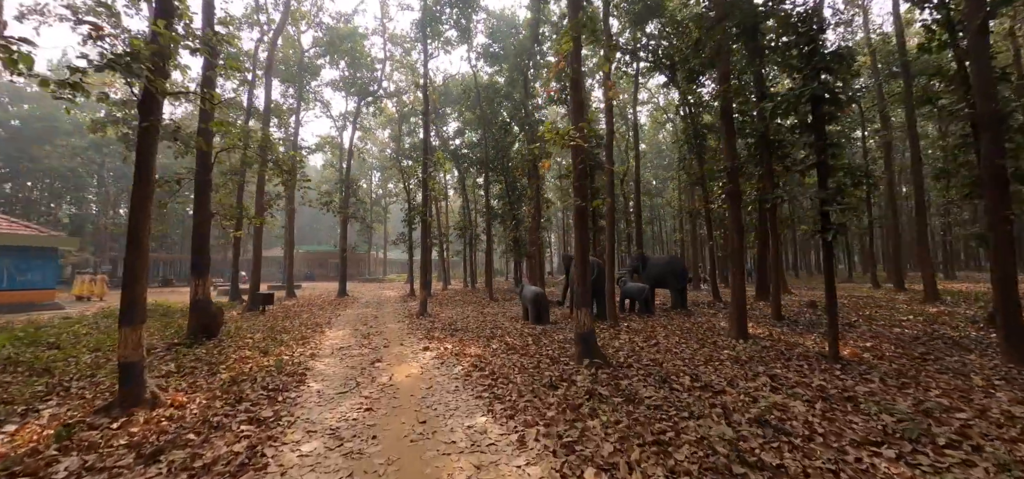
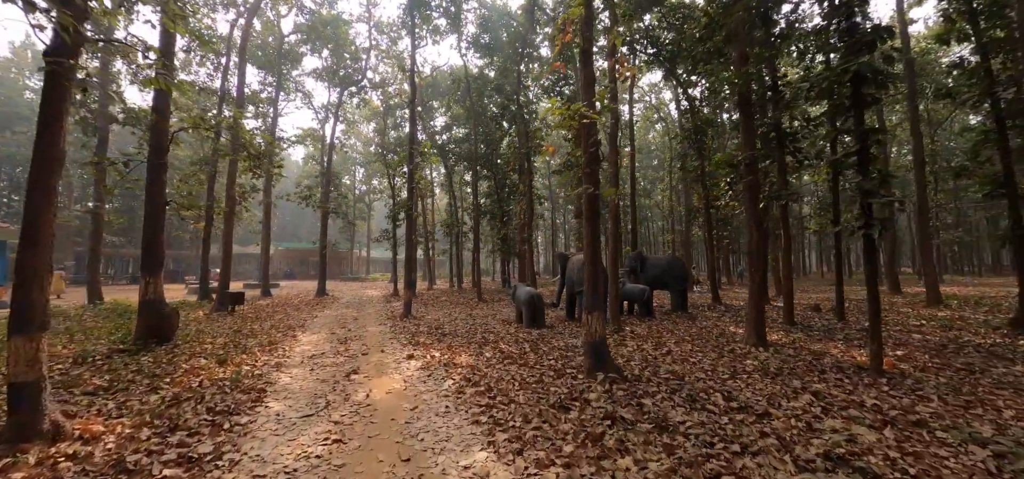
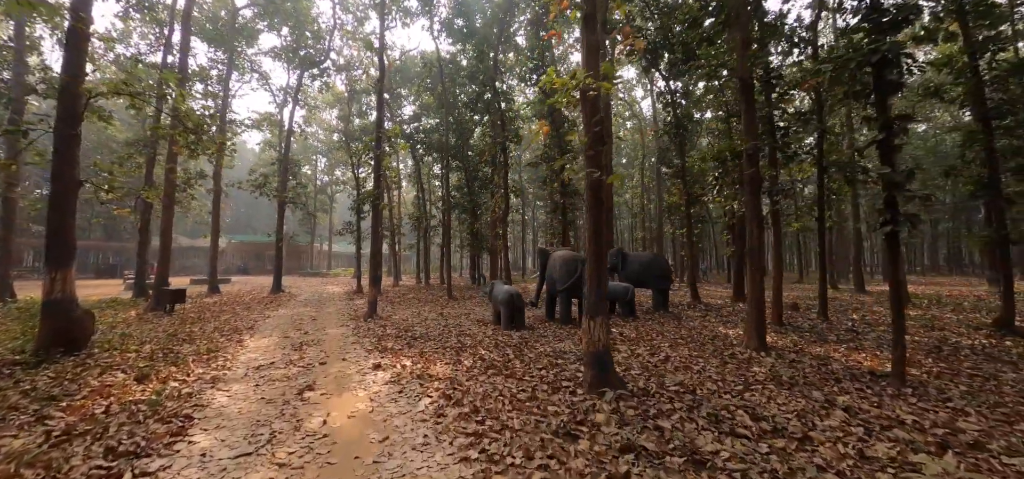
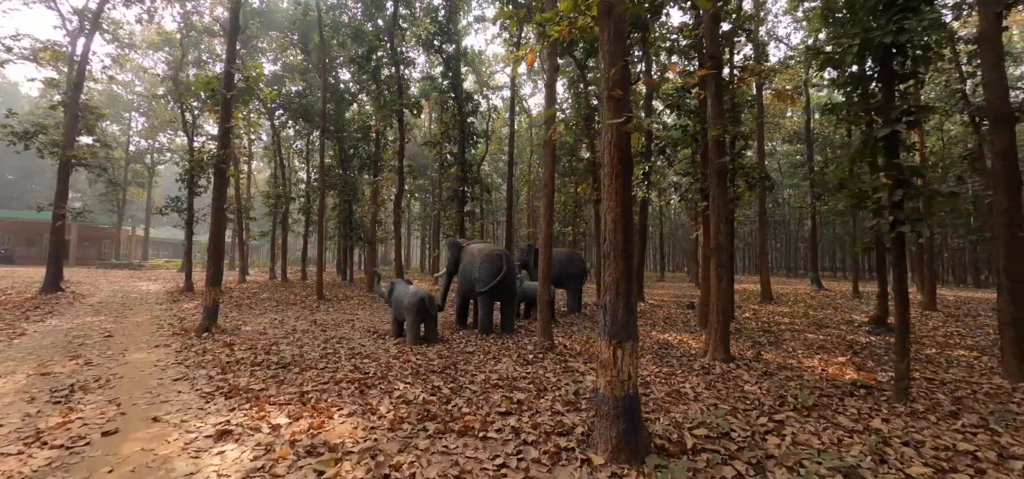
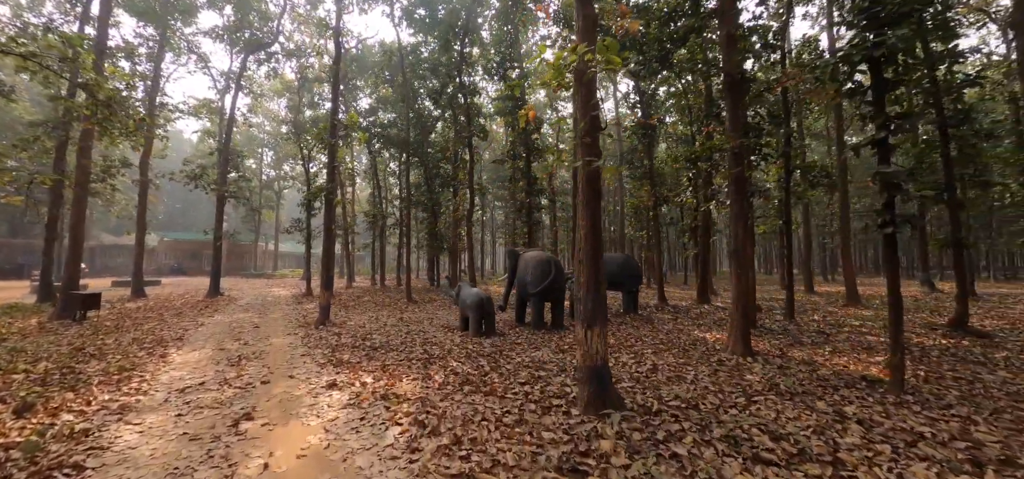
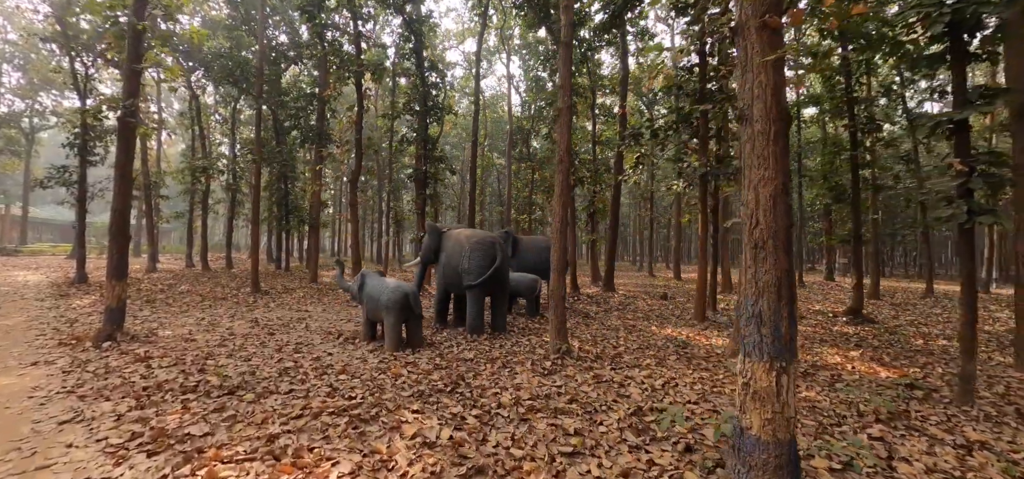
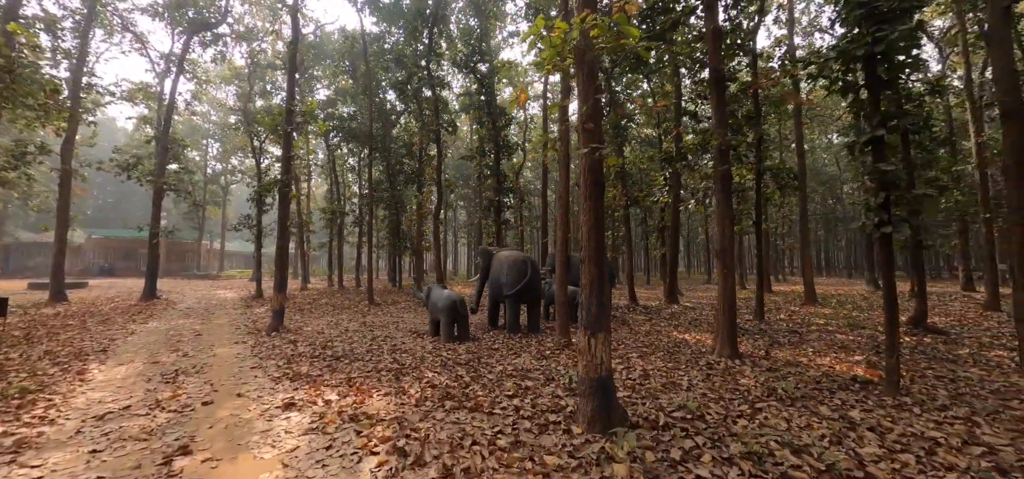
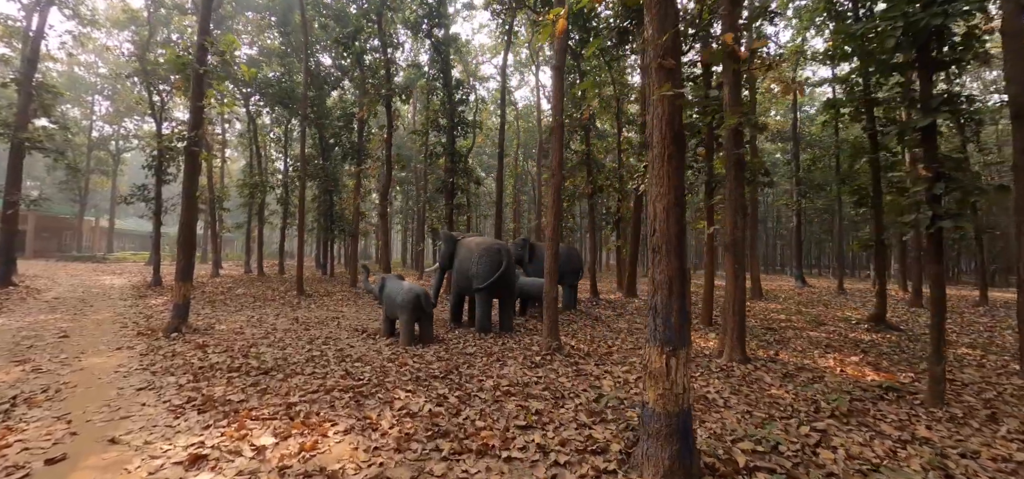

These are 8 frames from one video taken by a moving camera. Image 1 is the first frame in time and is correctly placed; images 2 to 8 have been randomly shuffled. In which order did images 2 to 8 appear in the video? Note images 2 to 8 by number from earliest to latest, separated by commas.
2, 3, 5, 7, 4, 8, 6
